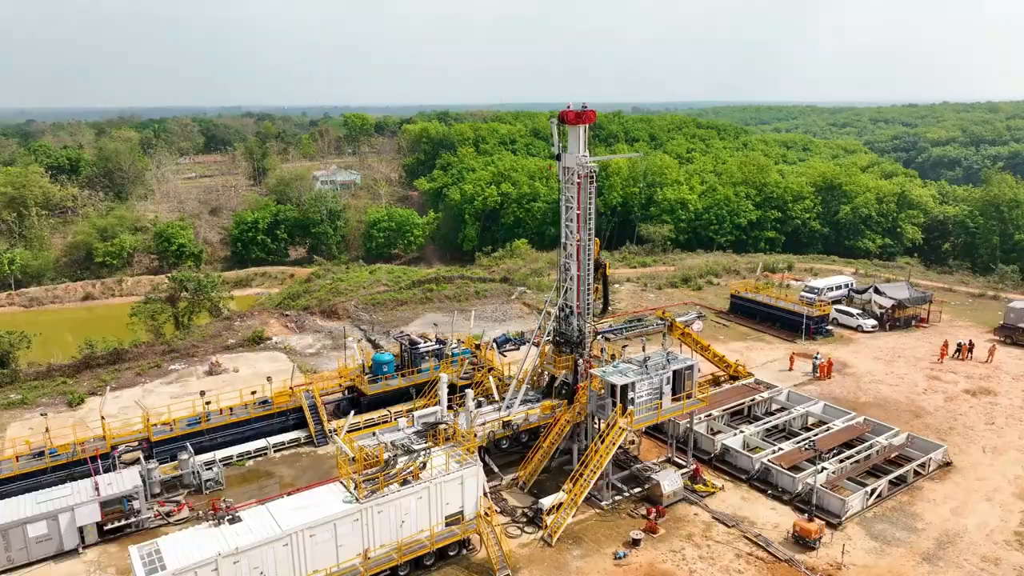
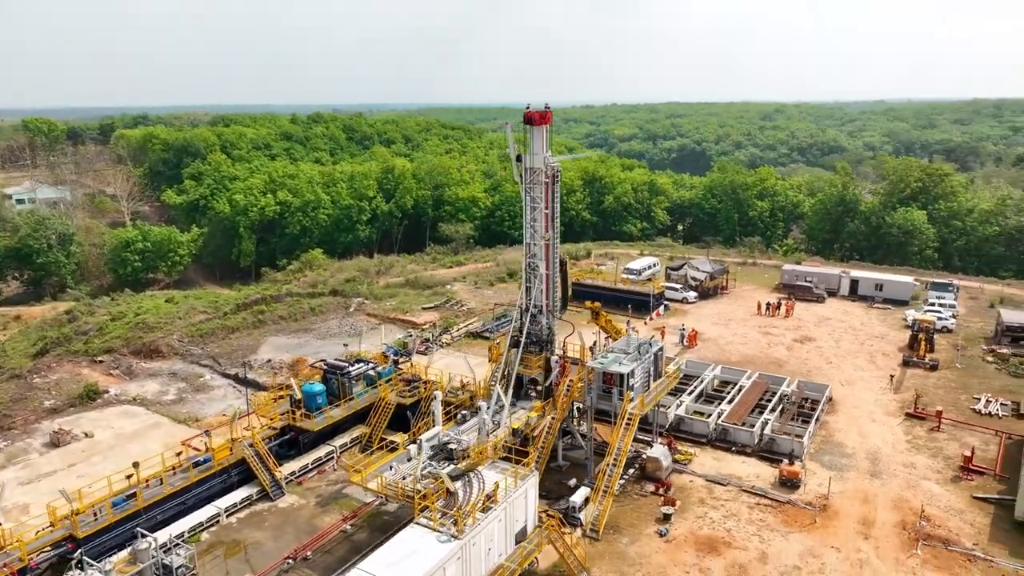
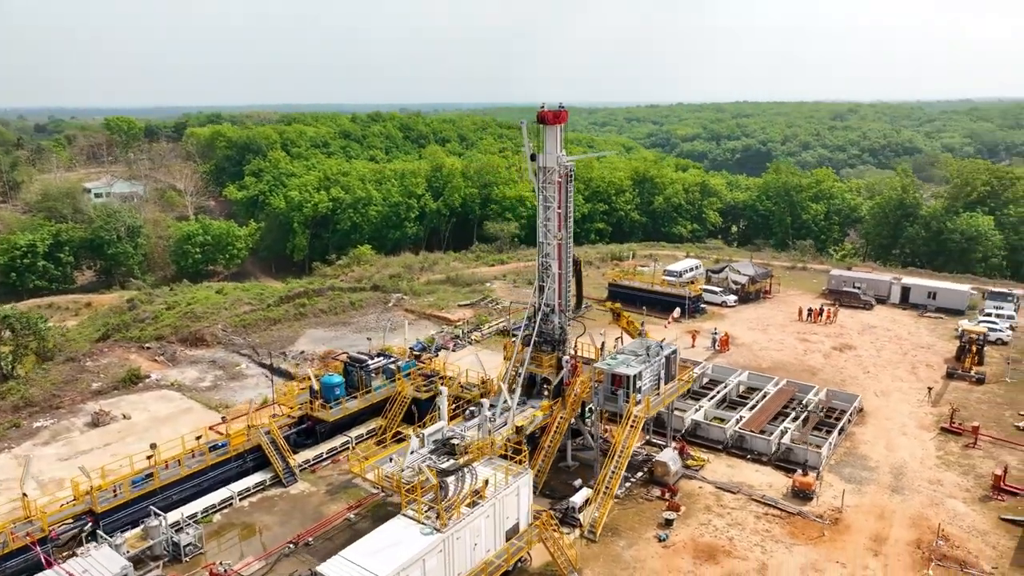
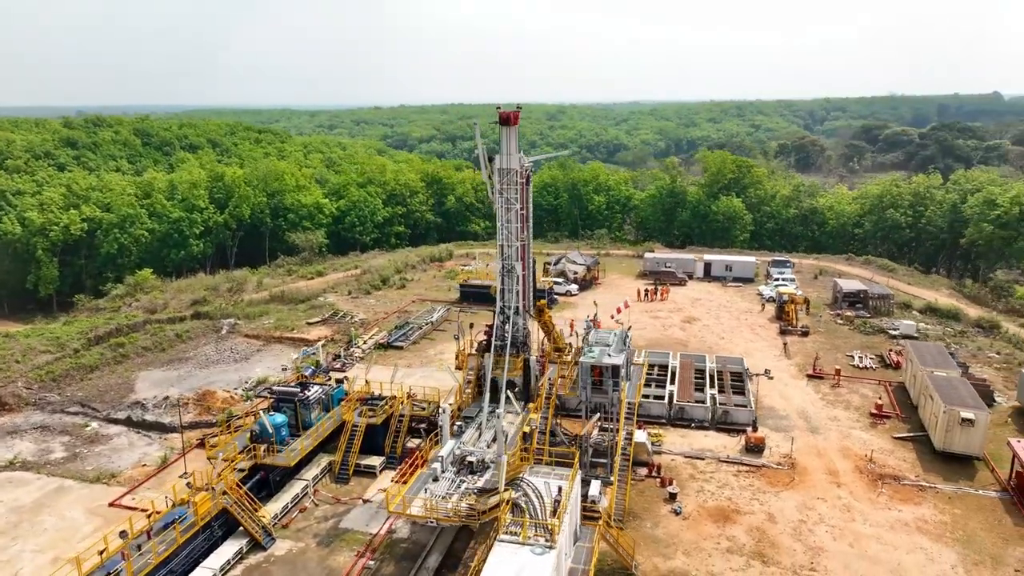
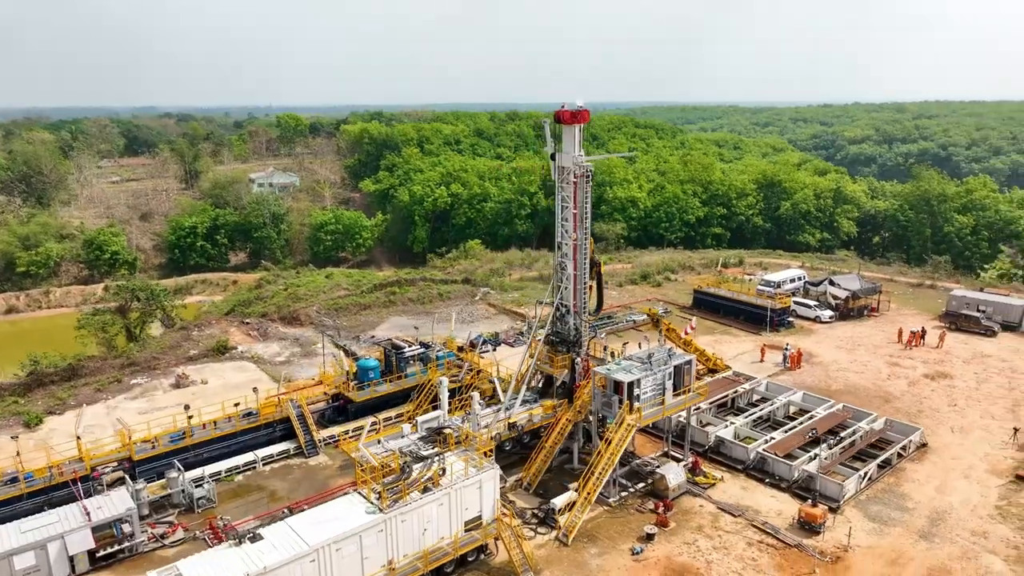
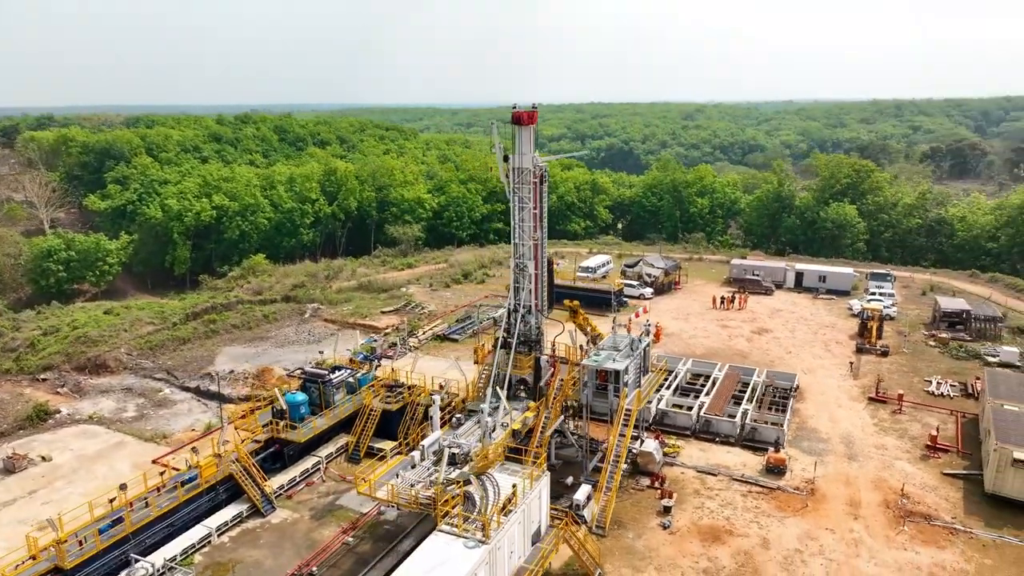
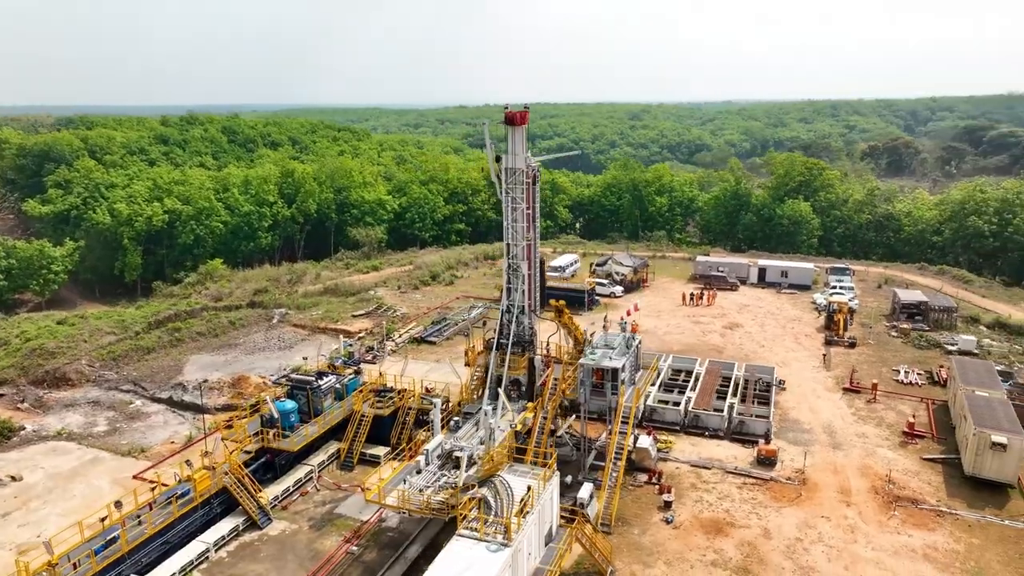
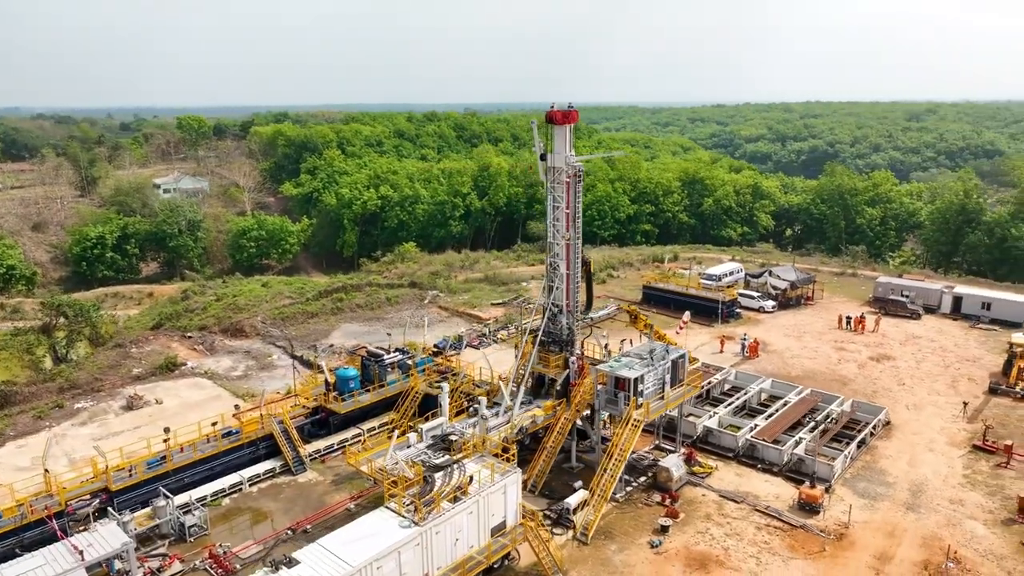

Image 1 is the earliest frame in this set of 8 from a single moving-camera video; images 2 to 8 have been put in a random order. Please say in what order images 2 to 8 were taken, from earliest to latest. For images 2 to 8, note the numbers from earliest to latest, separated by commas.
5, 8, 3, 2, 6, 7, 4
